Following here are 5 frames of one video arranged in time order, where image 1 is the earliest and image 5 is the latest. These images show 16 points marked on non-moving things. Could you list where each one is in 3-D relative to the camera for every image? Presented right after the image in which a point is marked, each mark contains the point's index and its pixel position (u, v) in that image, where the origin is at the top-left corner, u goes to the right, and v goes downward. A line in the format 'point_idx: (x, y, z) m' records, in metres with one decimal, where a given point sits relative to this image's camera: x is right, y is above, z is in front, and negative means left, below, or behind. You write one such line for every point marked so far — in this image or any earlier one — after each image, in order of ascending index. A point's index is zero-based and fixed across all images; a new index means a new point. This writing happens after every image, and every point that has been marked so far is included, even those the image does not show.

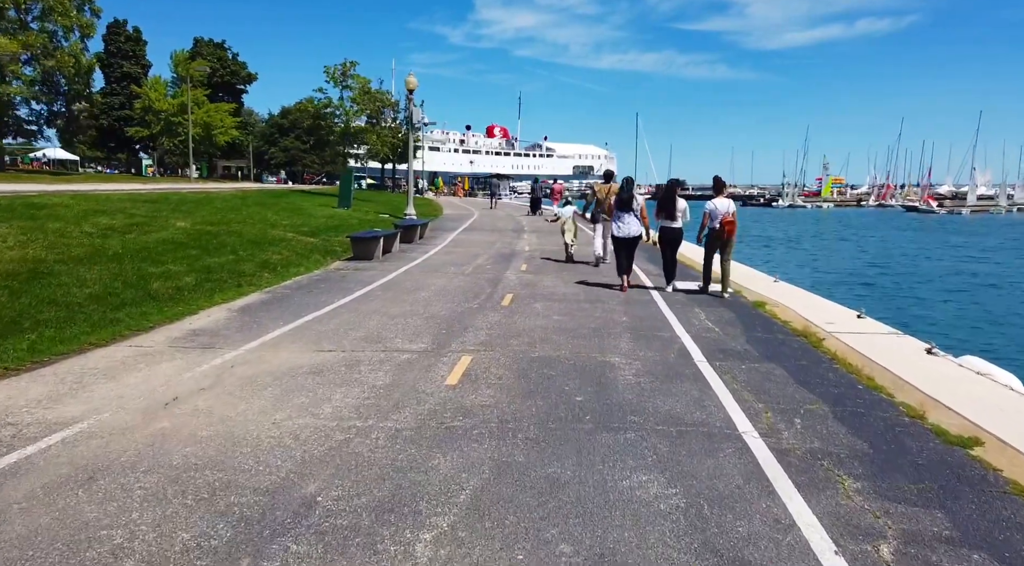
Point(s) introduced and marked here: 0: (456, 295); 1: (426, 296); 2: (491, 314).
0: (-1.0, -0.2, +13.4) m
1: (-1.4, -0.2, +13.1) m
2: (-0.3, -0.5, +11.3) m
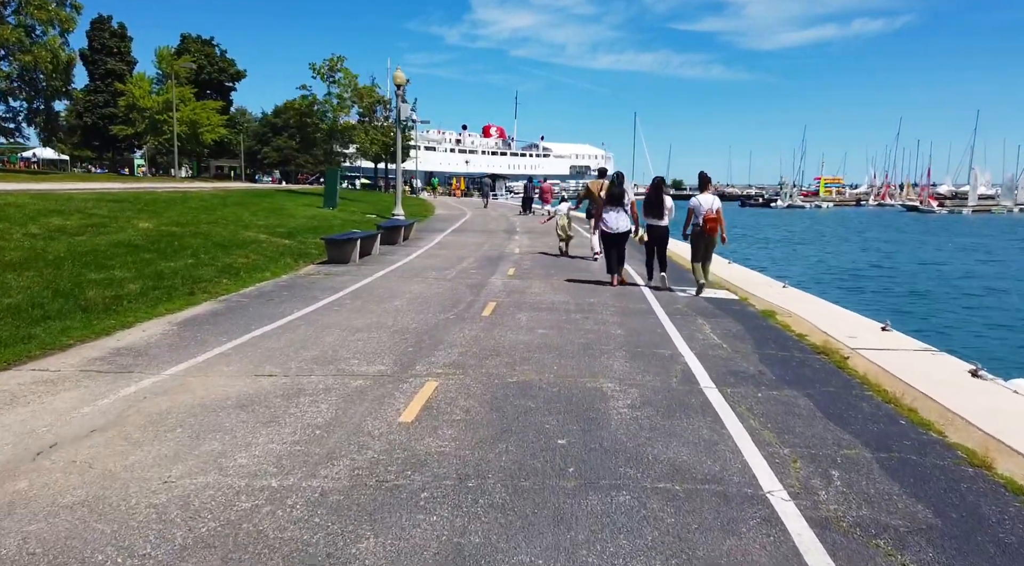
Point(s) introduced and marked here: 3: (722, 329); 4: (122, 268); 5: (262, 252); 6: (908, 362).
0: (-1.2, -0.3, +12.0) m
1: (-1.7, -0.3, +11.8) m
2: (-0.5, -0.6, +10.0) m
3: (+2.7, -0.6, +10.2) m
4: (-6.3, +0.2, +12.8) m
5: (-5.5, +0.7, +17.3) m
6: (+4.4, -0.9, +8.8) m
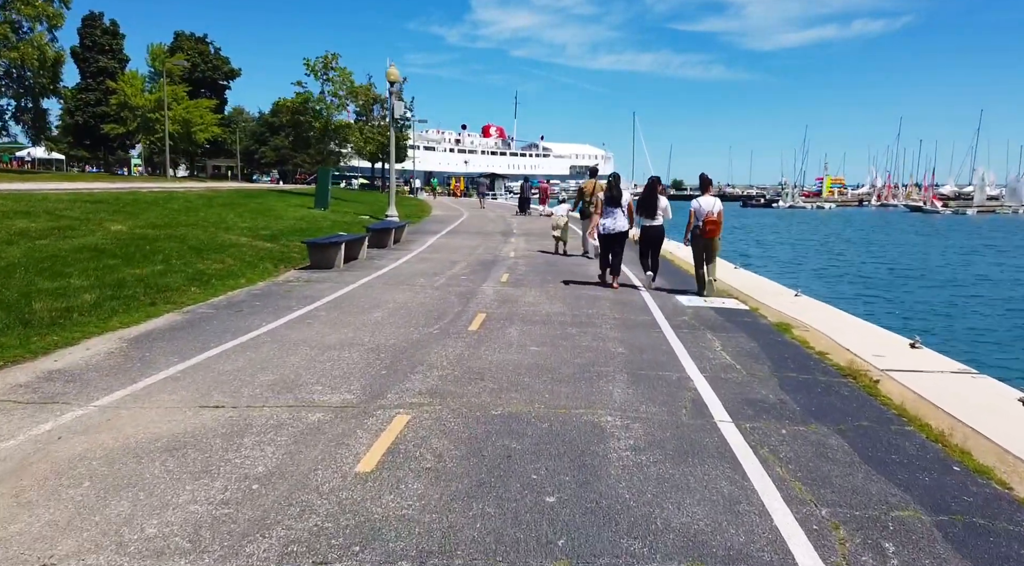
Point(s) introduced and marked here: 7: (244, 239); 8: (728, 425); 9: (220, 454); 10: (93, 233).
0: (-1.3, -0.4, +11.0) m
1: (-1.8, -0.5, +10.8) m
2: (-0.7, -0.7, +9.0) m
3: (+2.6, -0.7, +9.2) m
4: (-6.5, +0.1, +11.8) m
5: (-5.6, +0.6, +16.3) m
6: (+4.3, -1.0, +7.8) m
7: (-6.5, +1.1, +19.1) m
8: (+1.7, -1.1, +6.1) m
9: (-1.9, -1.1, +5.2) m
10: (-8.5, +1.0, +16.0) m
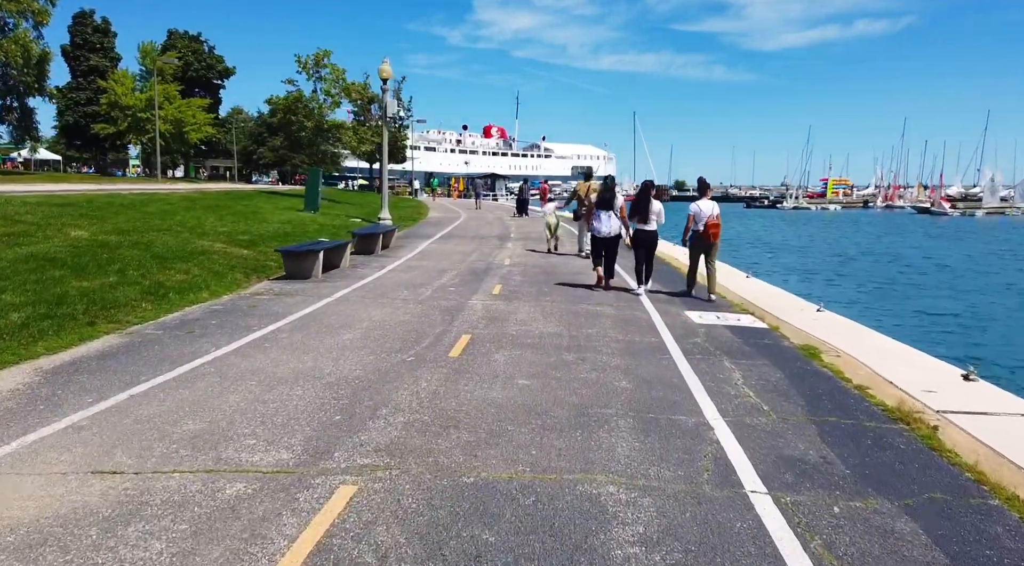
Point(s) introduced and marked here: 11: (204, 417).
0: (-1.5, -0.7, +9.7) m
1: (-2.0, -0.7, +9.5) m
2: (-0.8, -0.9, +7.7) m
3: (+2.4, -1.0, +7.8) m
4: (-6.6, -0.1, +10.5) m
5: (-5.8, +0.4, +15.0) m
6: (+4.1, -1.2, +6.4) m
7: (-6.6, +0.8, +17.7) m
8: (+1.5, -1.3, +4.8) m
9: (-2.1, -1.3, +3.9) m
10: (-8.6, +0.8, +14.7) m
11: (-2.4, -1.1, +6.2) m
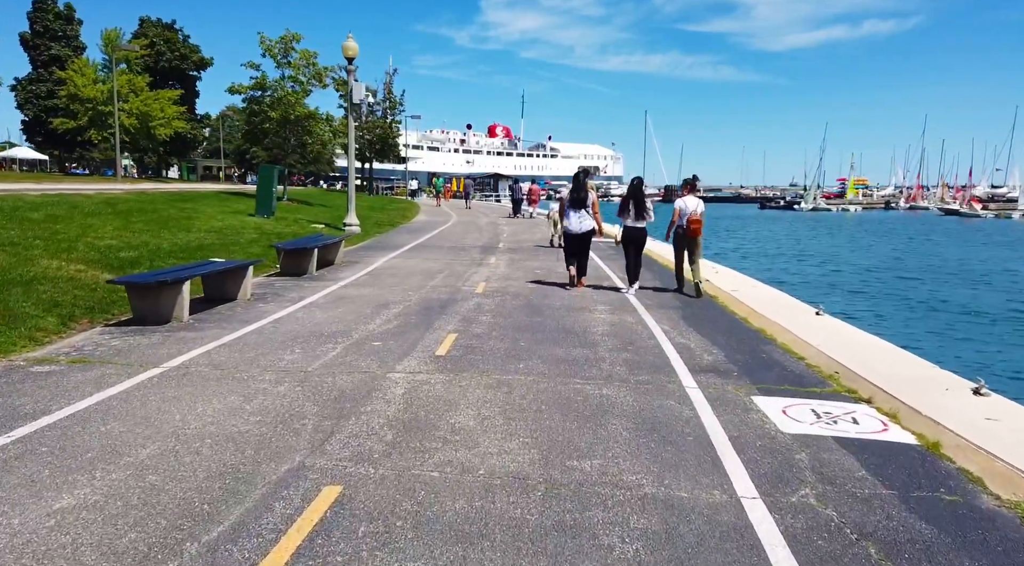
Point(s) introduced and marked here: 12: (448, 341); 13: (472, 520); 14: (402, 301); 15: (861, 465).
0: (-2.0, -1.2, +4.7) m
1: (-2.5, -1.3, +4.4) m
2: (-1.4, -1.5, +2.6) m
3: (+1.9, -1.5, +2.7) m
4: (-7.1, -0.7, +5.5) m
5: (-6.2, -0.2, +10.0) m
6: (+3.6, -1.8, +1.3) m
7: (-7.1, +0.3, +12.7) m
8: (+1.0, -1.9, -0.3) m
9: (-2.7, -1.9, -1.1) m
10: (-9.1, +0.2, +9.7) m
11: (-3.0, -1.6, +1.1) m
12: (-0.8, -0.7, +9.1) m
13: (-0.2, -1.3, +4.3) m
14: (-1.7, -0.3, +12.1) m
15: (+2.4, -1.3, +5.5) m
